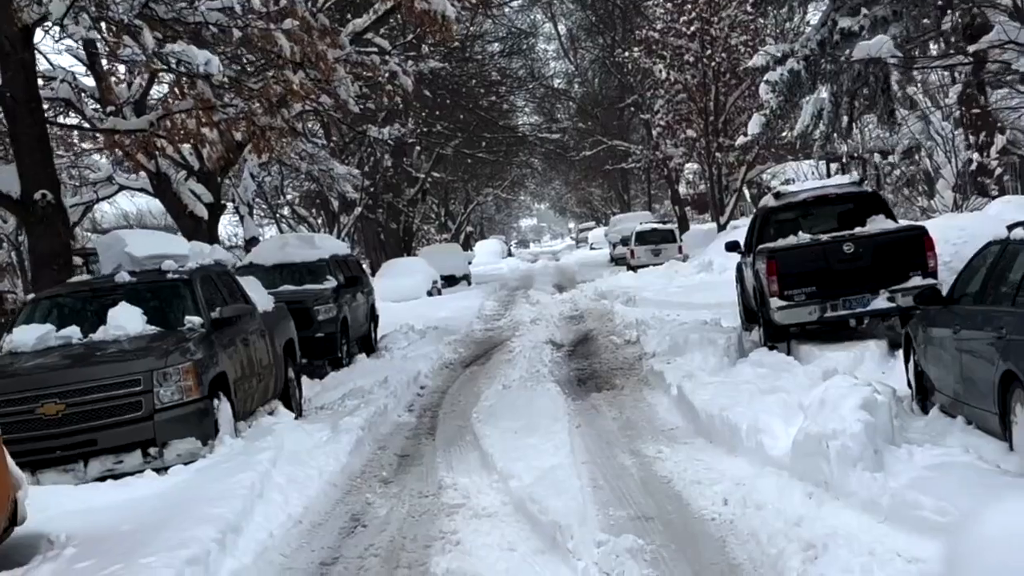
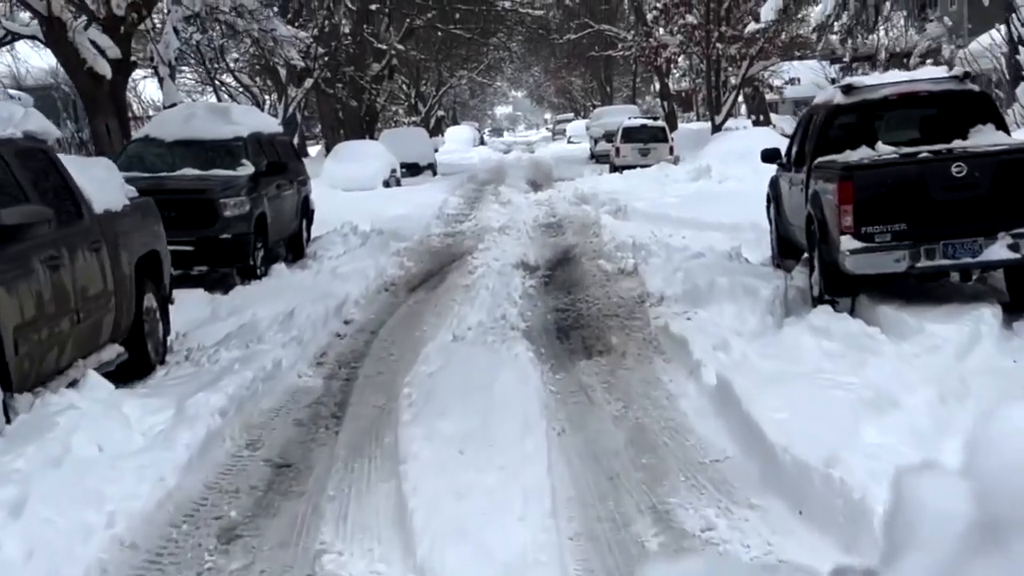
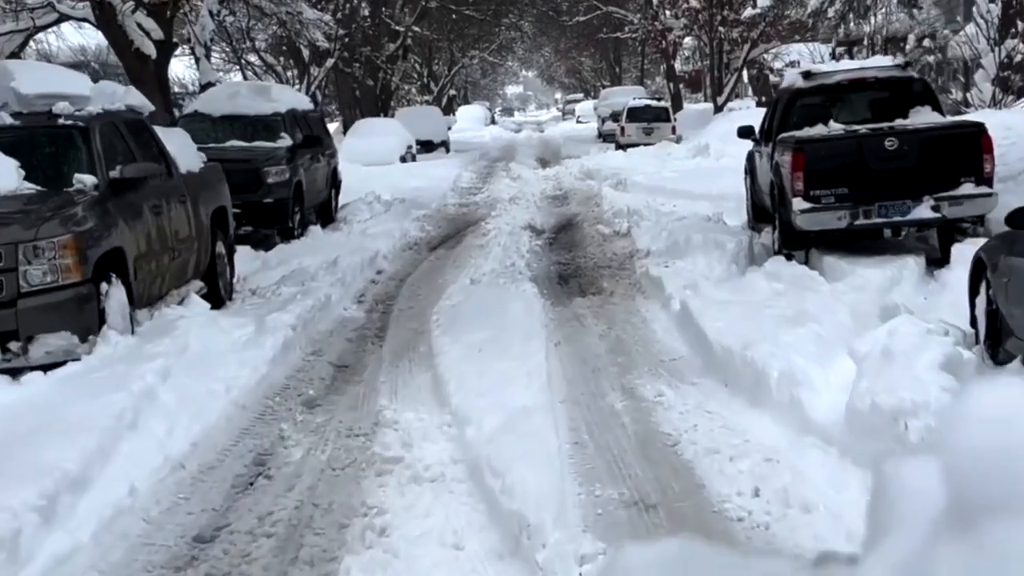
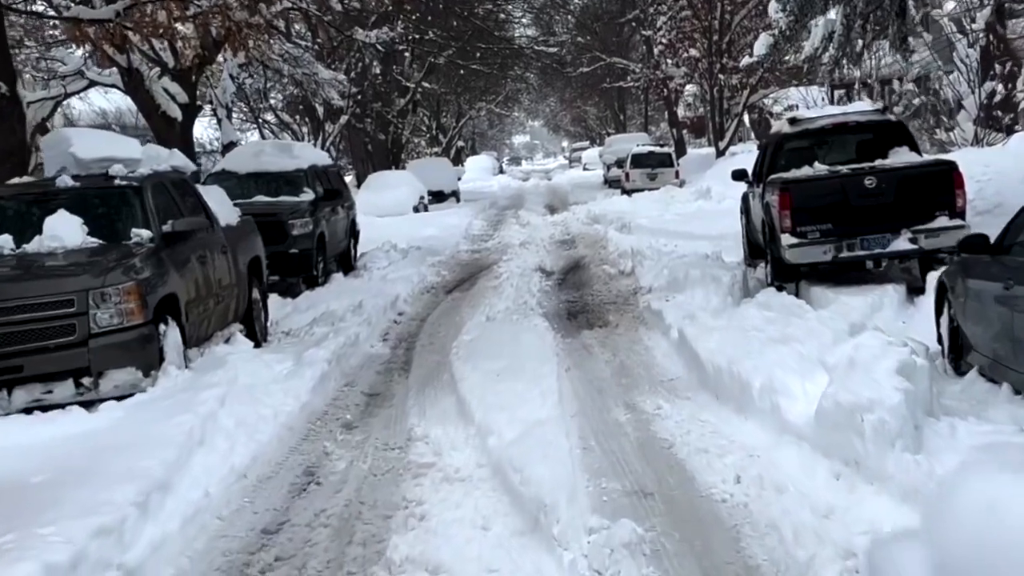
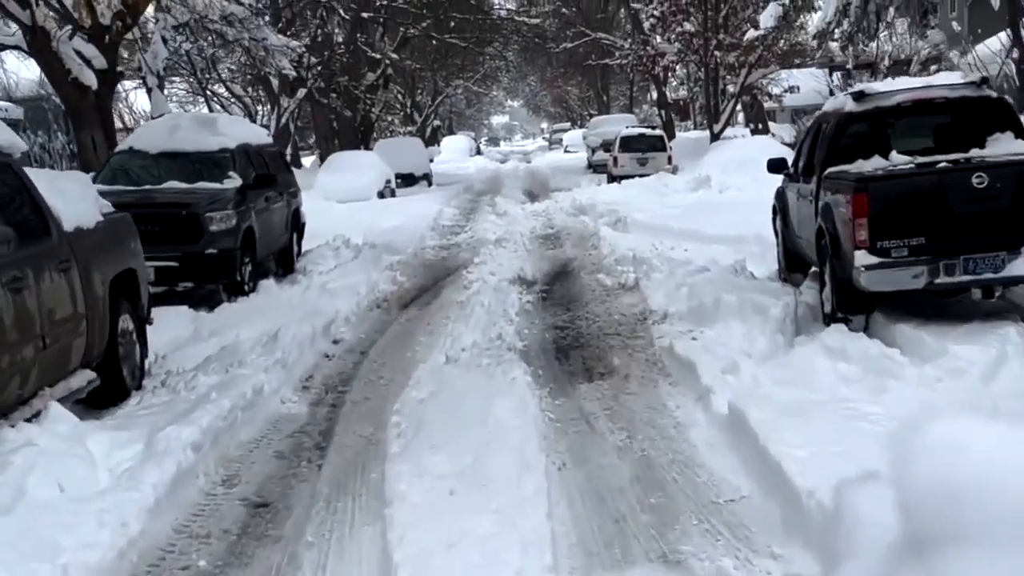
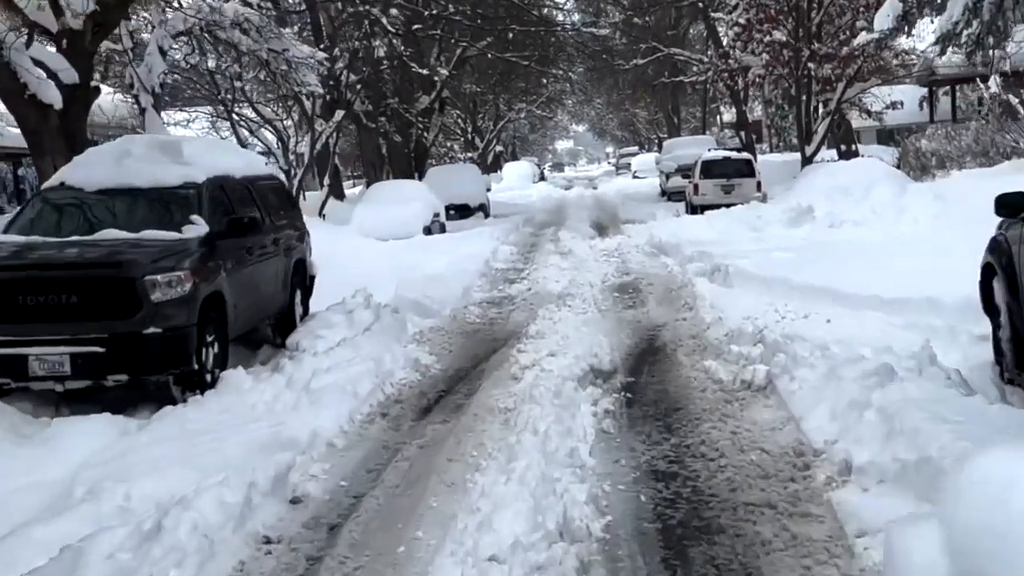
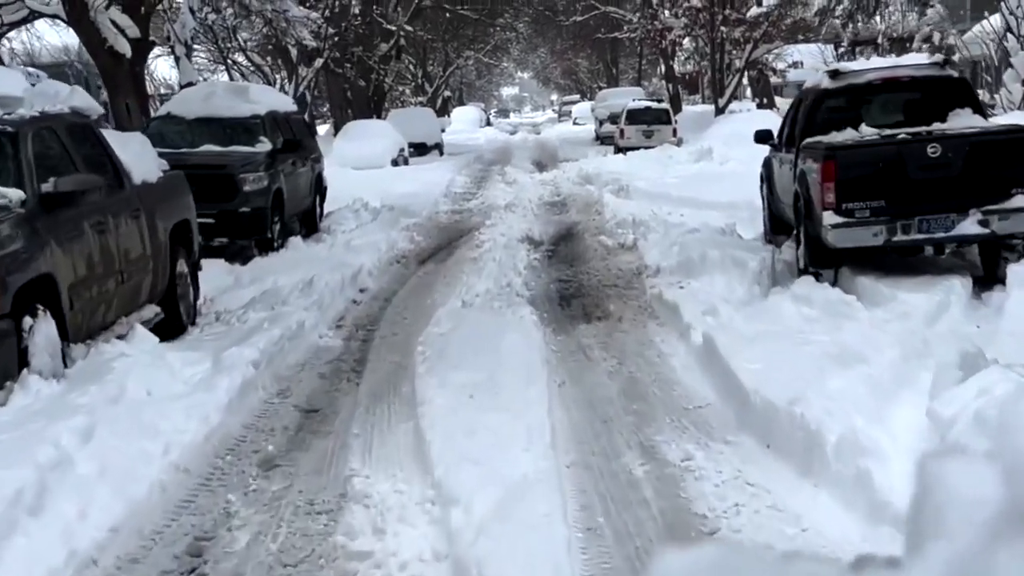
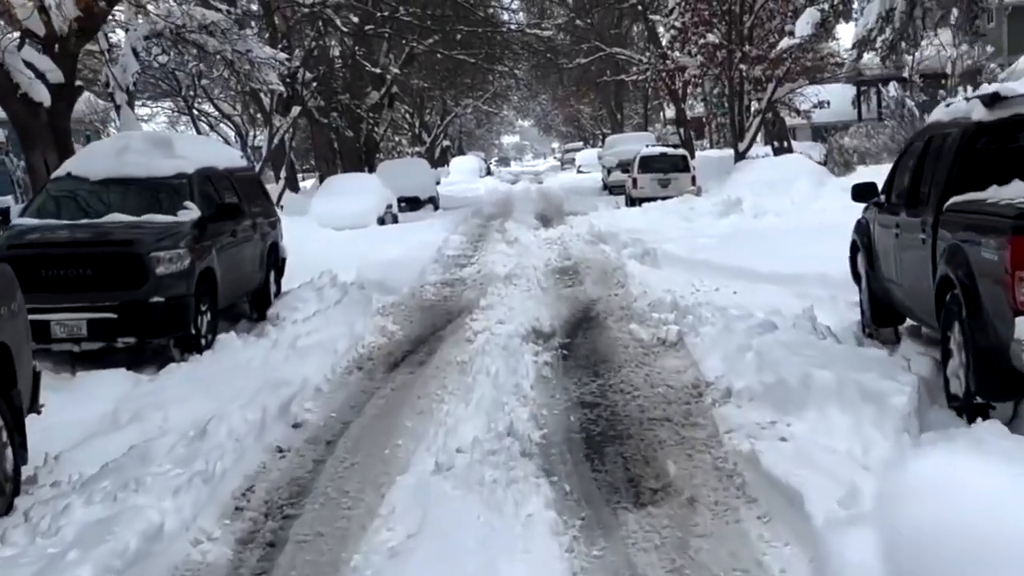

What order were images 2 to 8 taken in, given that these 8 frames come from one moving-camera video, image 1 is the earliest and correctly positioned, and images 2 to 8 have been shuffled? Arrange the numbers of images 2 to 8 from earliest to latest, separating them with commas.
4, 3, 7, 2, 5, 8, 6
